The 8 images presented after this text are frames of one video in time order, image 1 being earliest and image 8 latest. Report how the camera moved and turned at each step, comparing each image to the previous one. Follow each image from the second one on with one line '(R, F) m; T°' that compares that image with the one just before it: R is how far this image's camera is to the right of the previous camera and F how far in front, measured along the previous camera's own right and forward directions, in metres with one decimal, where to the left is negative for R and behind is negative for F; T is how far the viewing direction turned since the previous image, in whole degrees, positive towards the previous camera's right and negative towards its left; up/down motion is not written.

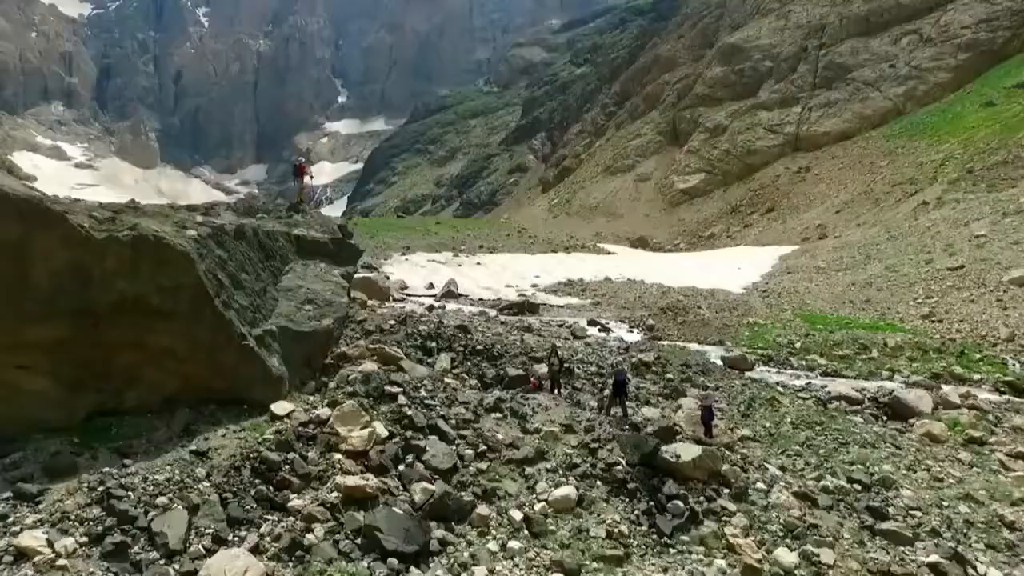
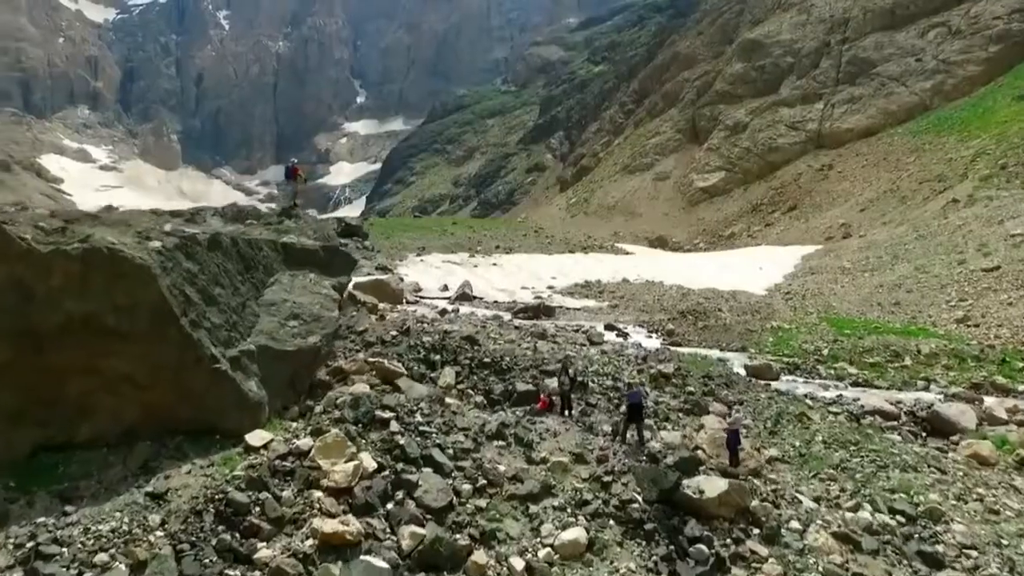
(+0.1, +0.7) m; -1°
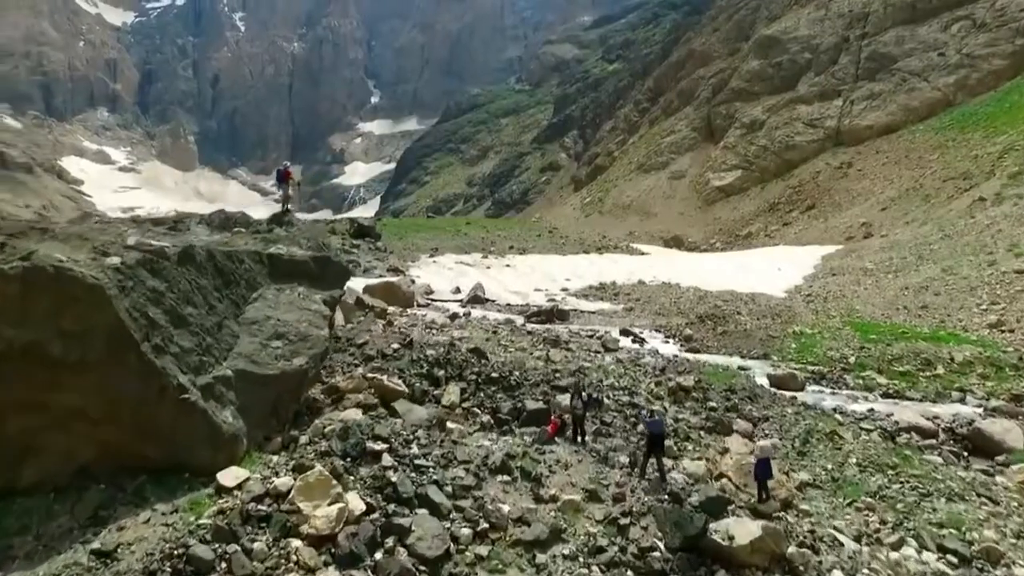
(+0.1, +0.7) m; -1°
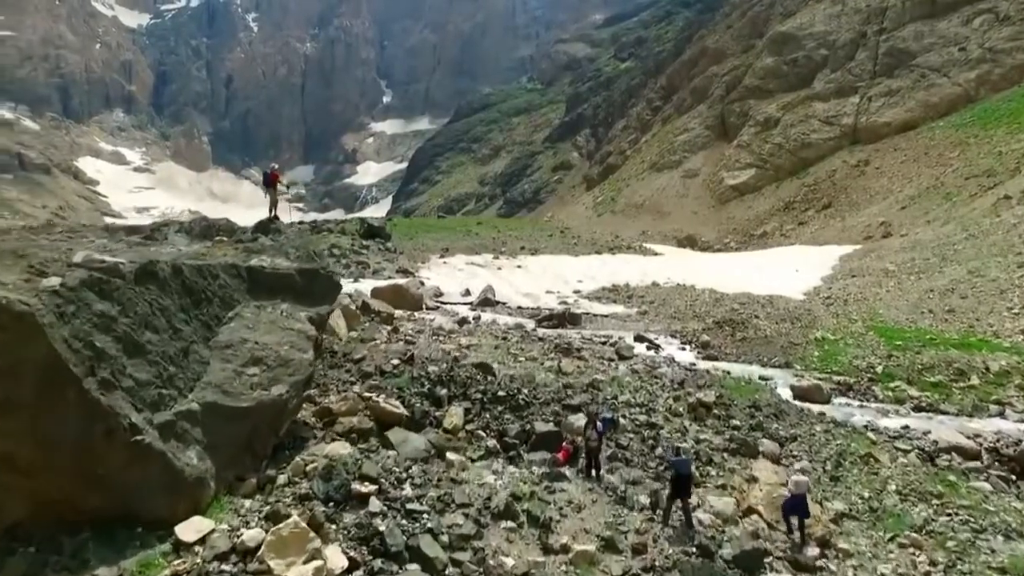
(+0.1, +0.7) m; -1°
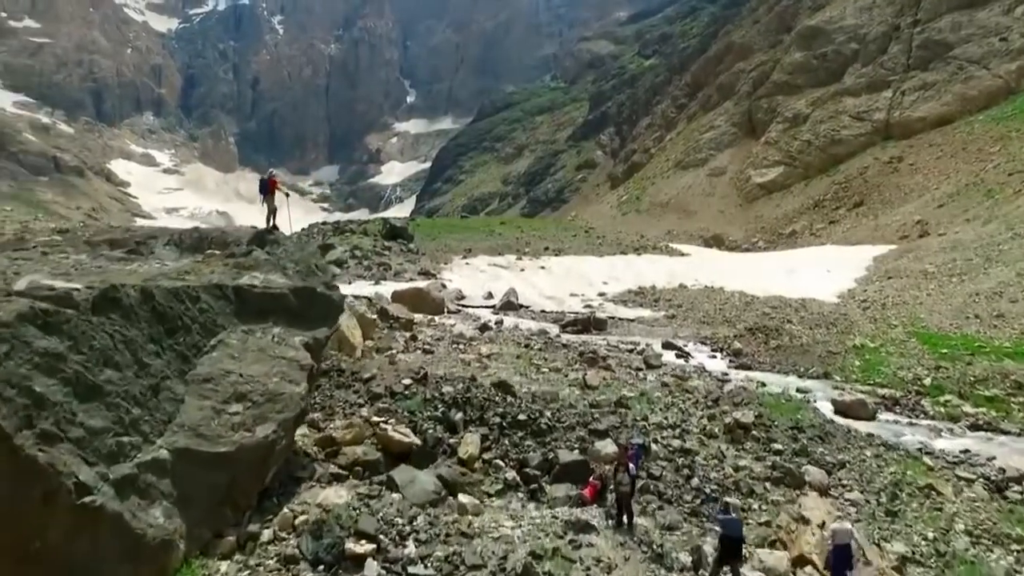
(0.0, +0.8) m; -2°
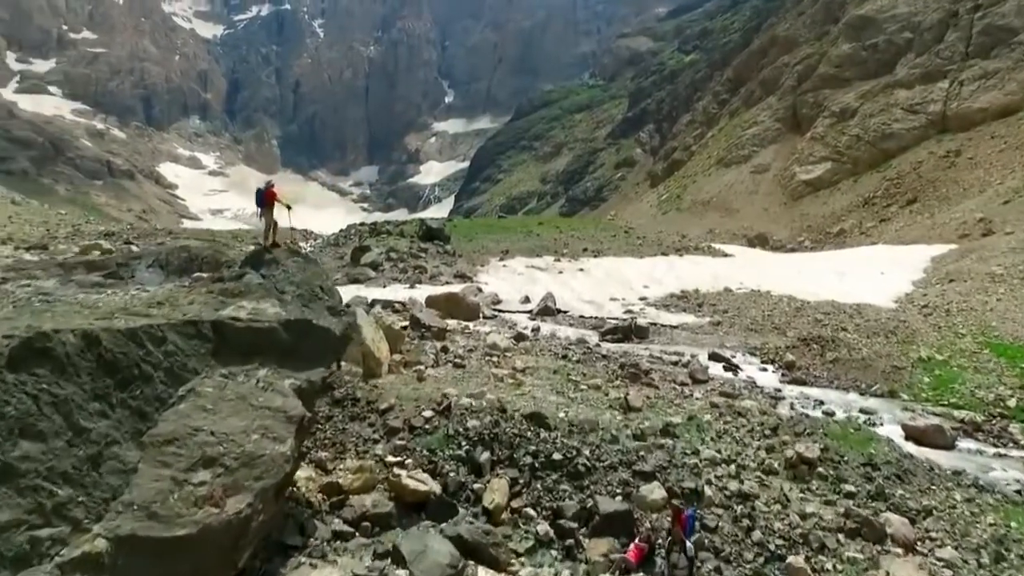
(+0.1, +1.0) m; -3°
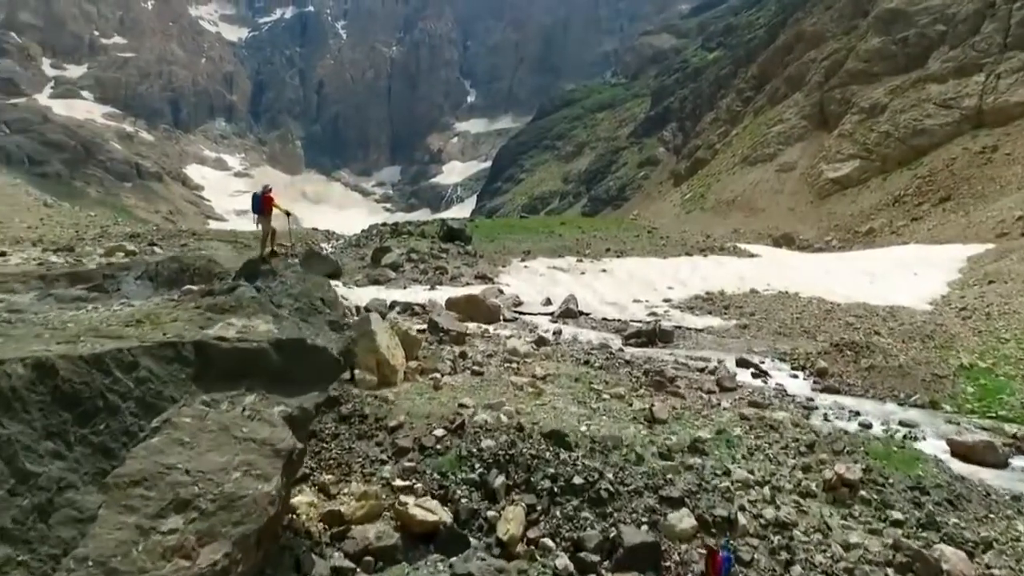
(+0.1, +0.5) m; -2°
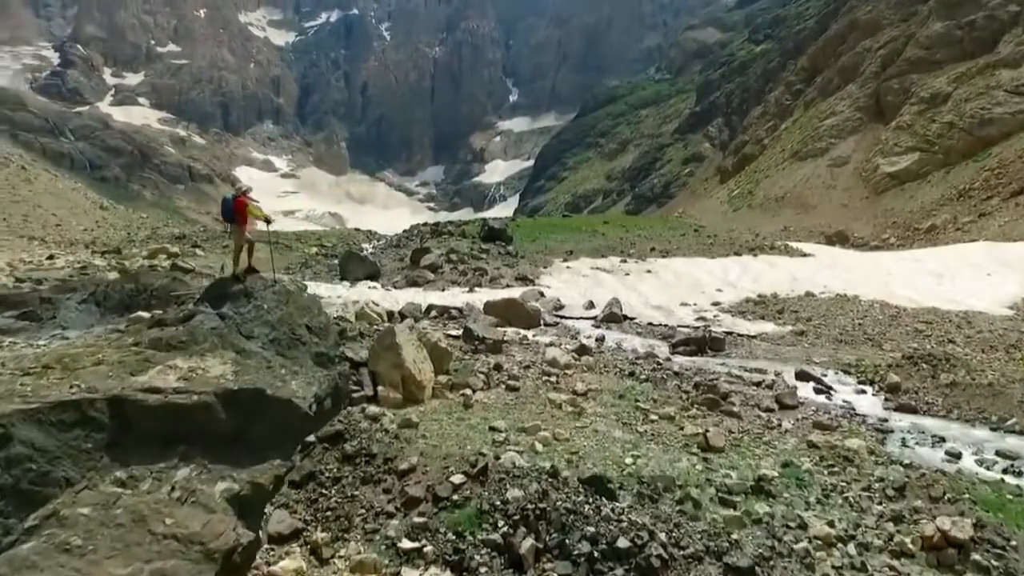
(+0.1, +1.2) m; -3°
